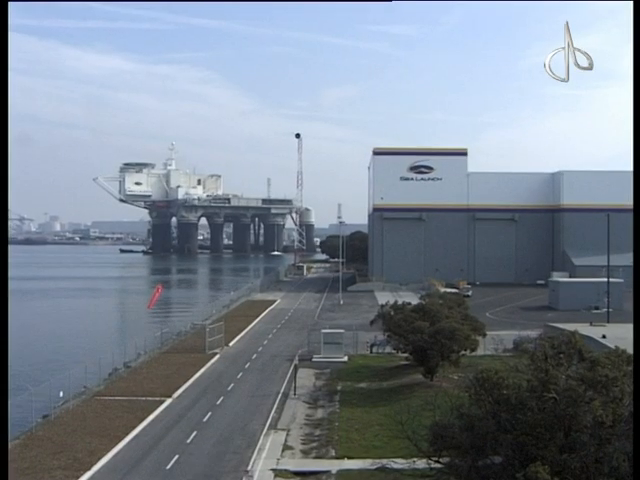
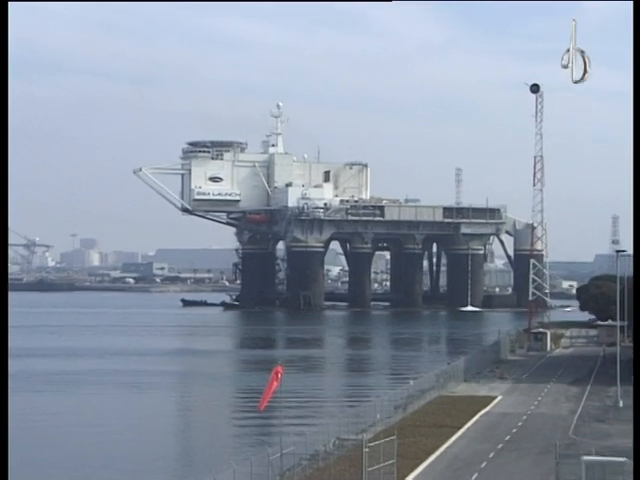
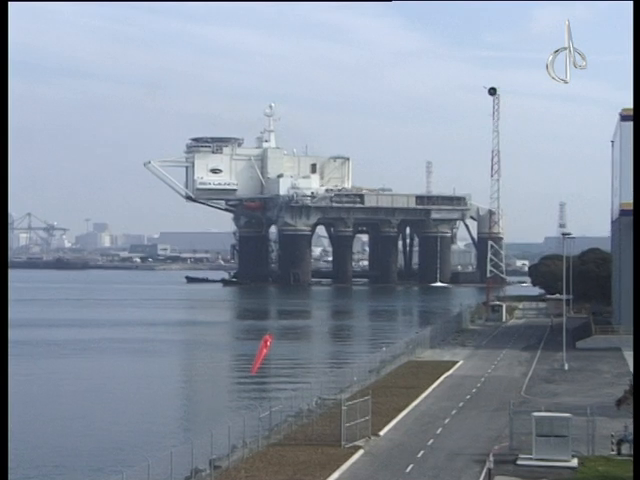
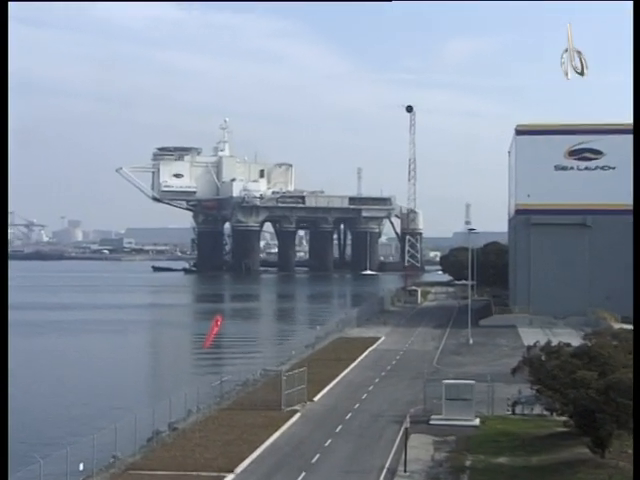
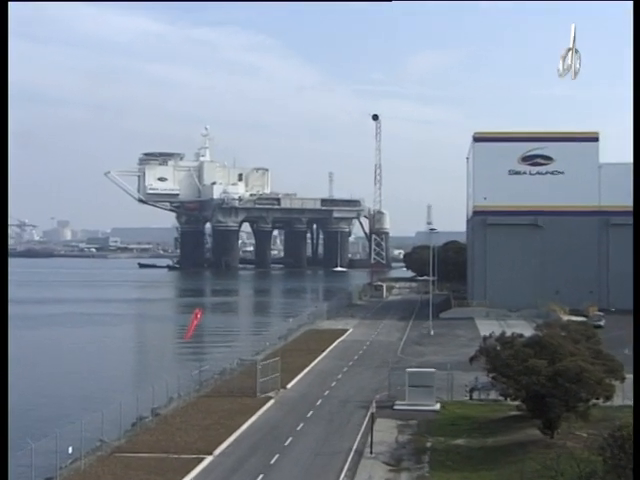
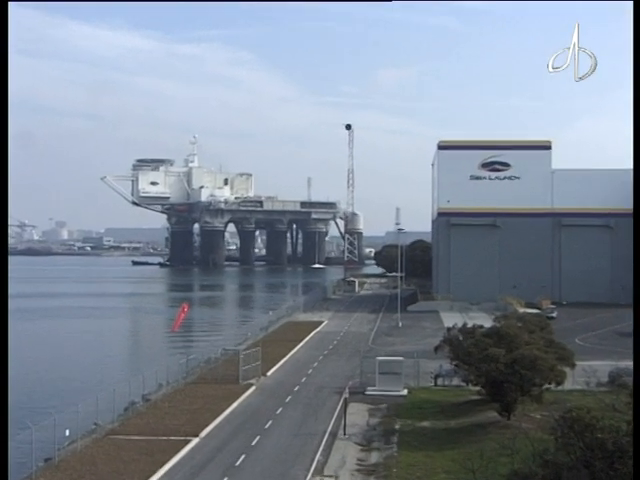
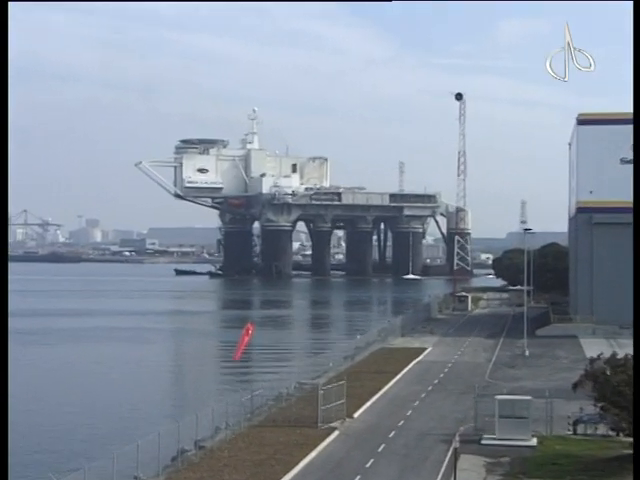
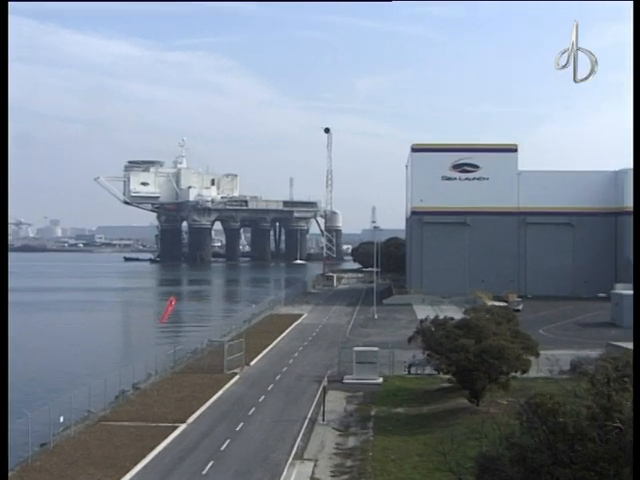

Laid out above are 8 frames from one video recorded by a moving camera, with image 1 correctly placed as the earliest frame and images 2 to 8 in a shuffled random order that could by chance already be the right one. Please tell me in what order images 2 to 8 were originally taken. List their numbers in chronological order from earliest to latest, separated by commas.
8, 6, 5, 4, 7, 3, 2
